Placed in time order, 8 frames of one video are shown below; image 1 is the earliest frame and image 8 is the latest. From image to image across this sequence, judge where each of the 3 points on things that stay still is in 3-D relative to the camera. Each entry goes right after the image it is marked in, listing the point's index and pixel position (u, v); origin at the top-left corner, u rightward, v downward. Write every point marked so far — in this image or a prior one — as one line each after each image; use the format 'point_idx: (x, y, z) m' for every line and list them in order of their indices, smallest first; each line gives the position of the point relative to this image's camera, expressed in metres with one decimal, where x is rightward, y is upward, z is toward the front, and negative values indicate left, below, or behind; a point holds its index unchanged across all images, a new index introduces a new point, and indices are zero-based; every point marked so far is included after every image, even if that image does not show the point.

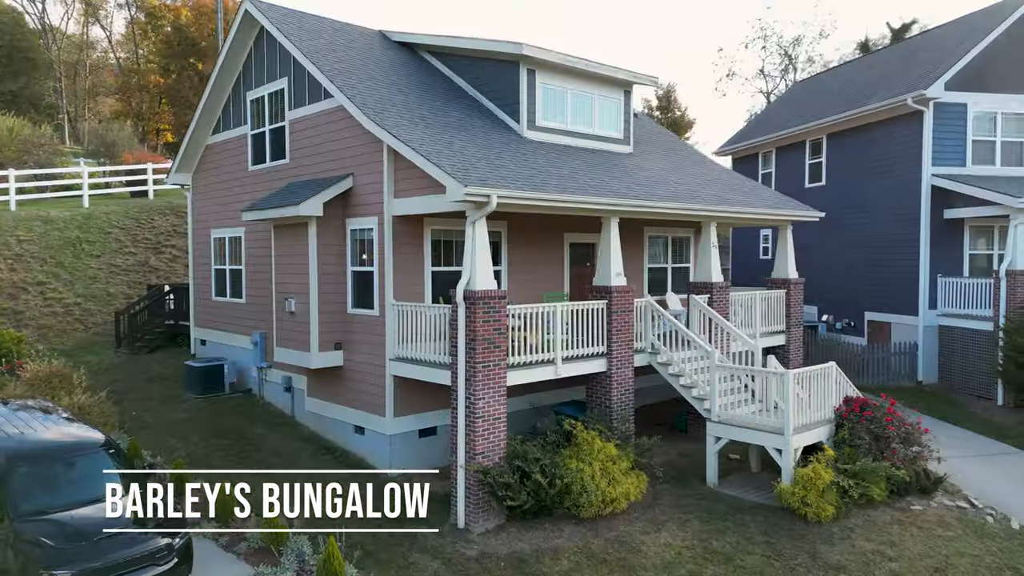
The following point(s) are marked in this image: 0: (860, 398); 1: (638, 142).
0: (+5.9, -1.9, +11.2) m
1: (+3.5, +3.9, +17.5) m
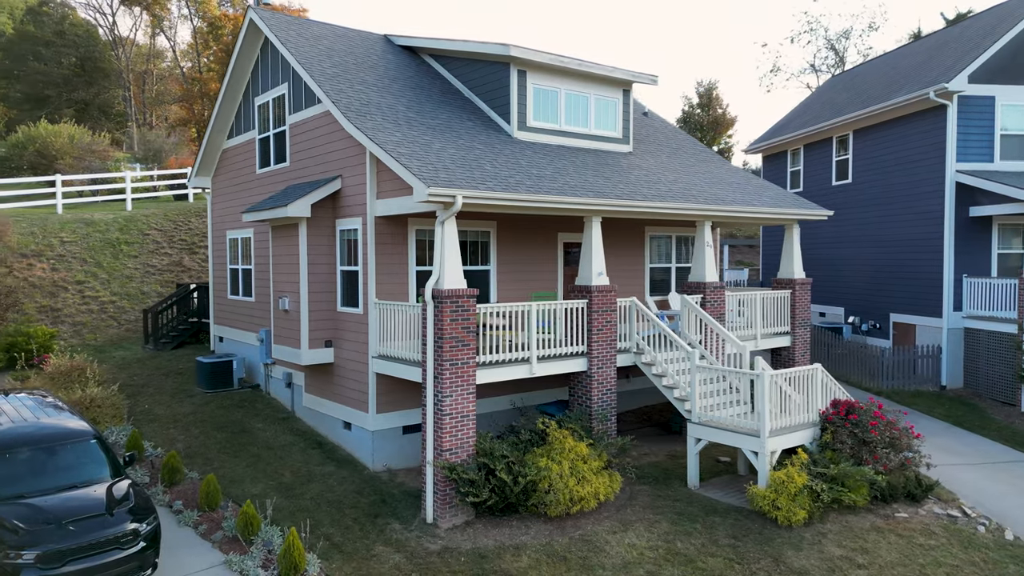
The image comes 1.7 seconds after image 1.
0: (+5.5, -1.9, +10.9) m
1: (+3.6, +3.9, +17.4) m
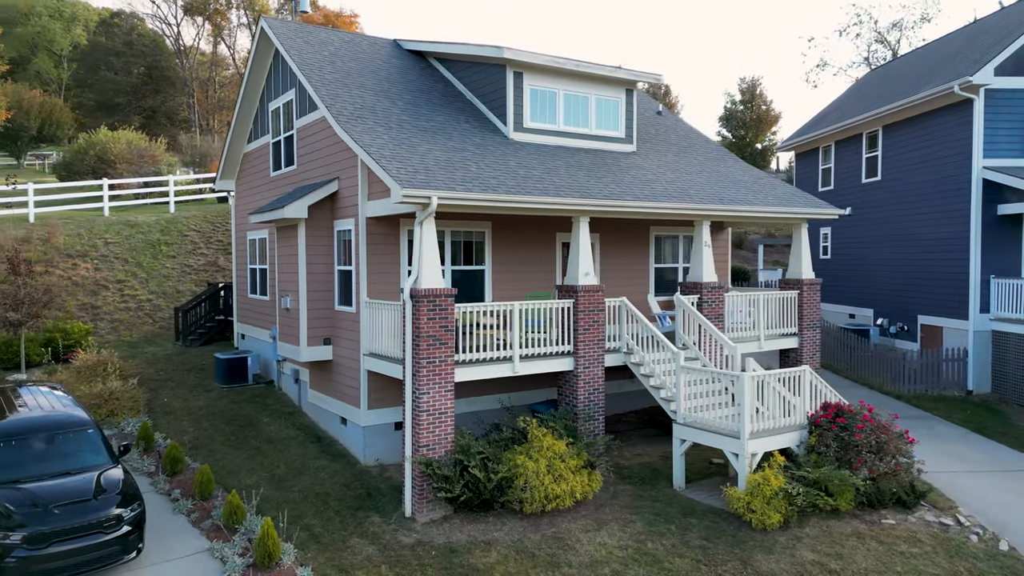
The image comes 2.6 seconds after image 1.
0: (+5.2, -1.9, +10.7) m
1: (+3.8, +3.9, +17.3) m
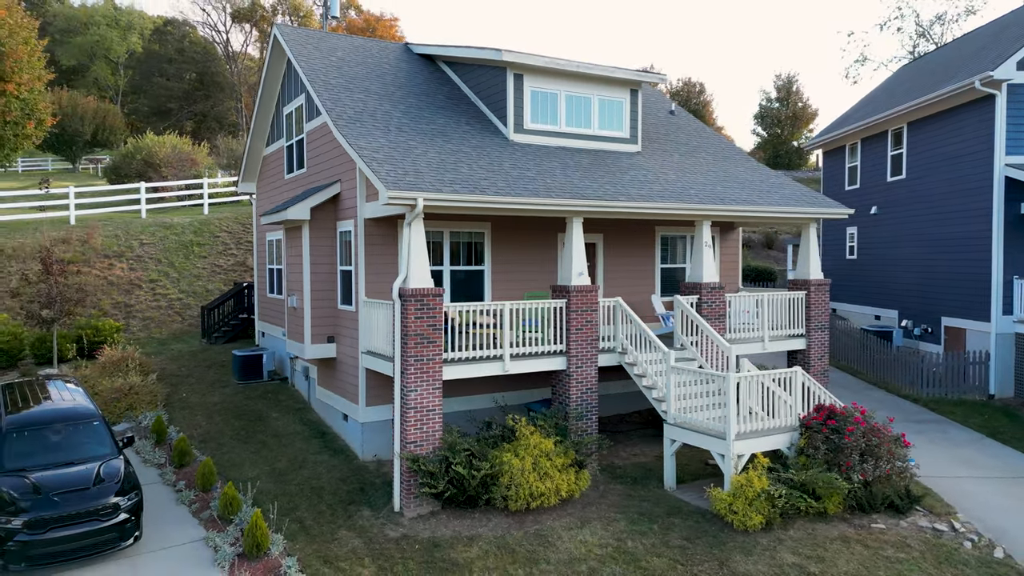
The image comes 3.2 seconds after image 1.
0: (+5.0, -1.9, +10.5) m
1: (+4.0, +3.9, +17.2) m
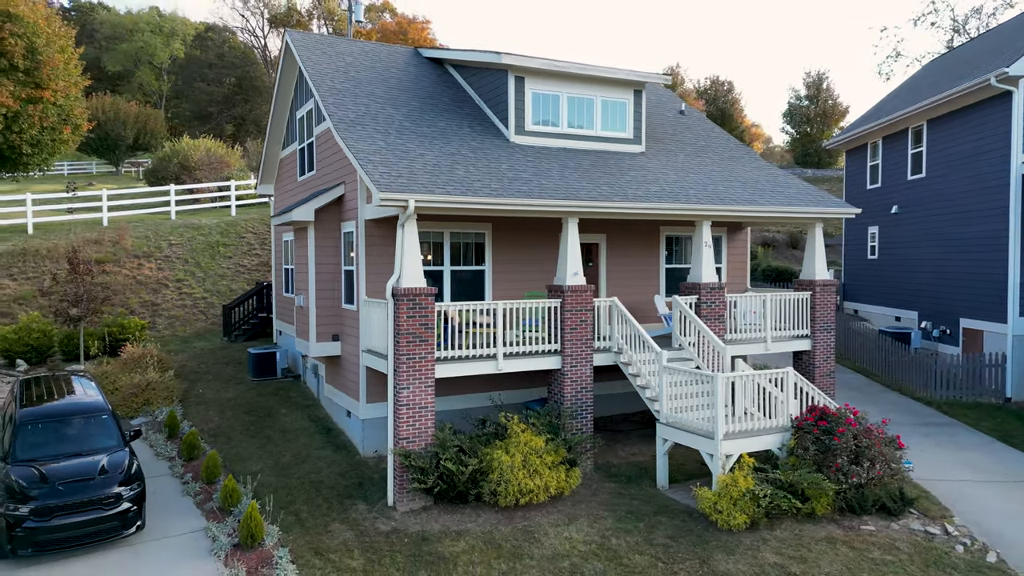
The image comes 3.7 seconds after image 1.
0: (+4.9, -1.9, +10.5) m
1: (+4.2, +3.9, +17.2) m
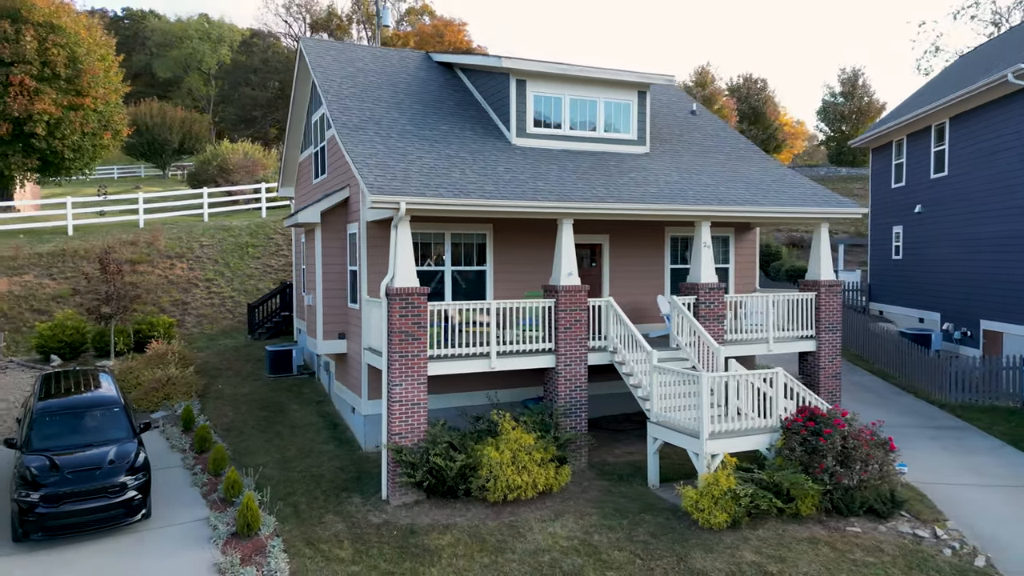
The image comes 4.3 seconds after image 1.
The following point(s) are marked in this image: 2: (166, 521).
0: (+4.7, -1.9, +10.4) m
1: (+4.4, +3.9, +17.2) m
2: (-5.3, -3.6, +10.3) m
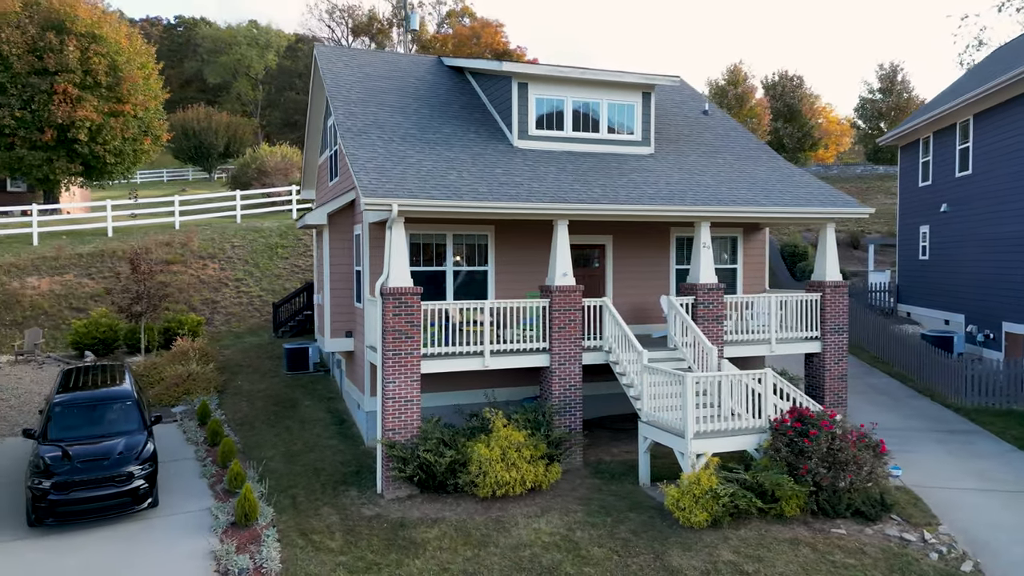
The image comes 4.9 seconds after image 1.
0: (+4.6, -1.9, +10.4) m
1: (+4.6, +3.9, +17.1) m
2: (-5.5, -3.6, +10.8) m
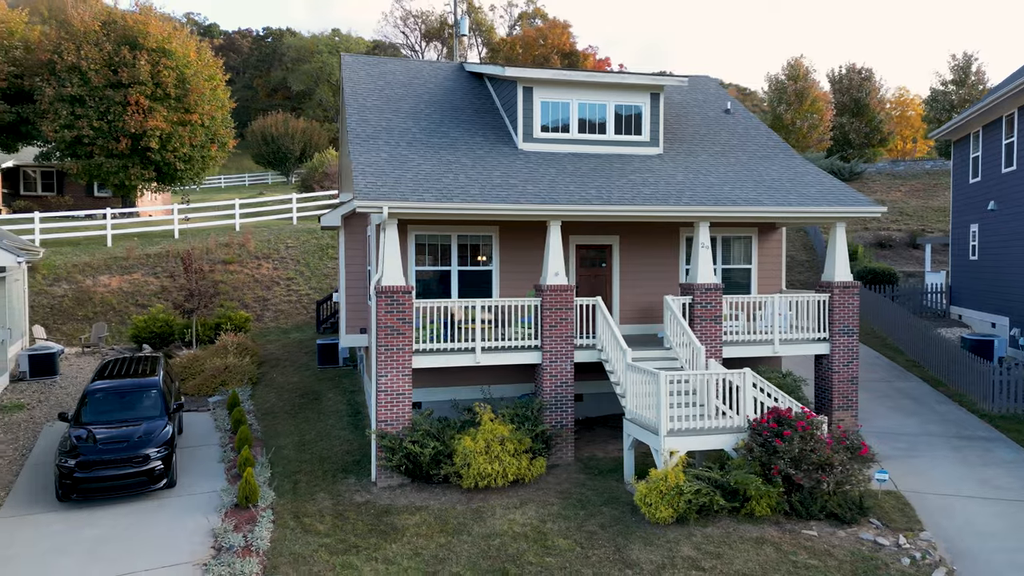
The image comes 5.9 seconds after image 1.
0: (+4.2, -1.9, +10.4) m
1: (+4.9, +3.9, +17.1) m
2: (-5.8, -3.6, +11.8) m
